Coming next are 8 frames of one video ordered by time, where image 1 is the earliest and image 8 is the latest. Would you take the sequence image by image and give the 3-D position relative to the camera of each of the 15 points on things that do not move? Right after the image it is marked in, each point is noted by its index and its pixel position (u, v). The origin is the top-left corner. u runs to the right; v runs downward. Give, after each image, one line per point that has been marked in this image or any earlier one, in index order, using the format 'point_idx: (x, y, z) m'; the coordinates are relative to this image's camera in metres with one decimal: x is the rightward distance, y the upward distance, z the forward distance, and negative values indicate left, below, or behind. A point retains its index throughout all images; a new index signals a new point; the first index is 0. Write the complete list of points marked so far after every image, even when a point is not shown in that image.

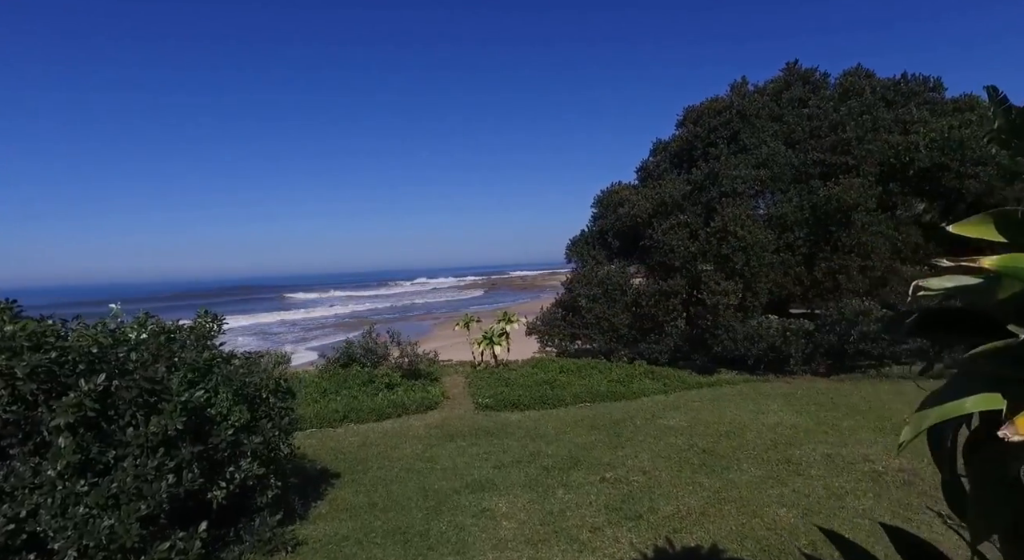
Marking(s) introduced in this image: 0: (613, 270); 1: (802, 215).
0: (+3.4, +0.3, +17.3) m
1: (+7.3, +1.6, +13.4) m
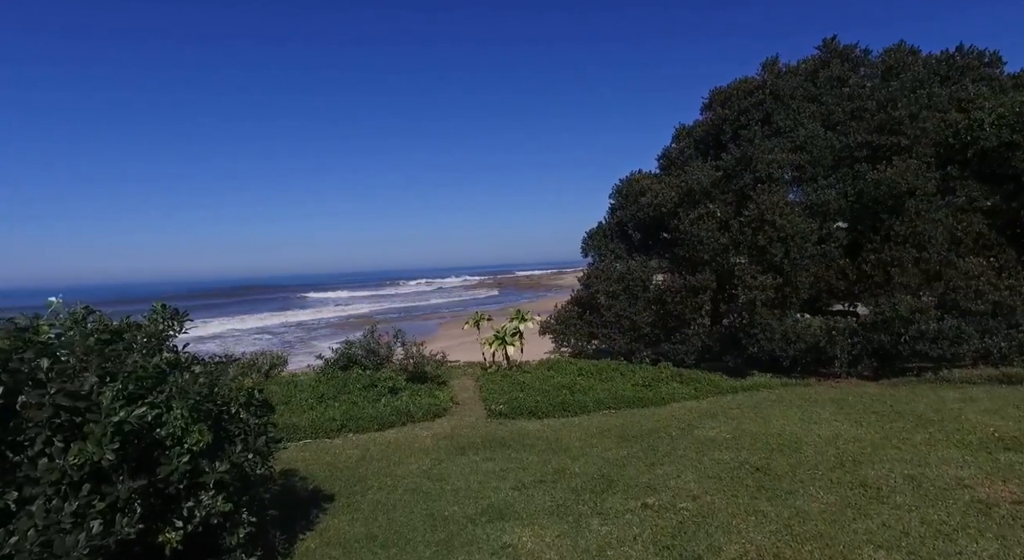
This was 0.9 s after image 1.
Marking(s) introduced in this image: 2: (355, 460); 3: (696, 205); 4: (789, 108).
0: (+3.8, +0.4, +16.1) m
1: (+7.7, +1.7, +12.1) m
2: (-2.6, -2.9, +8.7) m
3: (+5.0, +2.0, +14.4) m
4: (+7.3, +4.6, +14.0) m
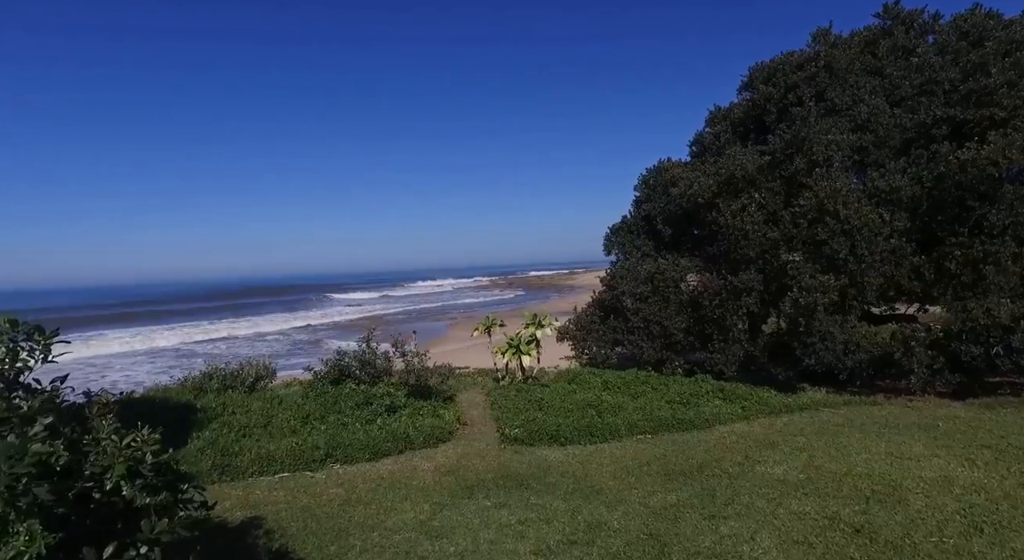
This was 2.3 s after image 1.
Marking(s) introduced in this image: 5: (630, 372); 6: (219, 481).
0: (+4.2, +0.4, +14.3) m
1: (+8.0, +1.7, +10.3) m
2: (-2.3, -3.0, +7.0) m
3: (+5.4, +2.0, +12.6) m
4: (+7.7, +4.5, +12.2) m
5: (+3.1, -2.5, +14.0) m
6: (-4.2, -2.9, +7.6) m
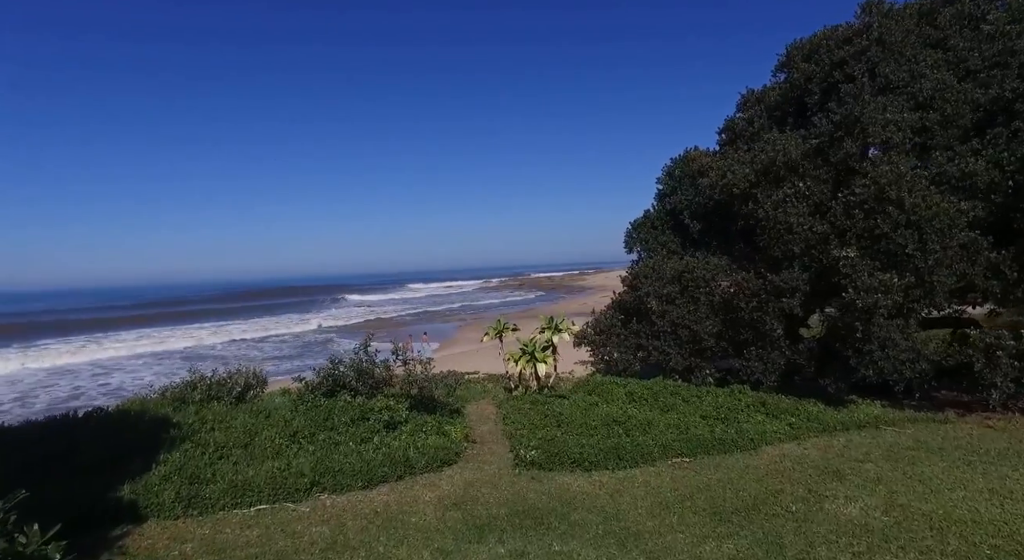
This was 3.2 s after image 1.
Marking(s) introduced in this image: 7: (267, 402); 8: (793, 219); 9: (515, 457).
0: (+4.5, +0.4, +13.0) m
1: (+8.2, +1.8, +8.9) m
2: (-2.1, -2.9, +5.8) m
3: (+5.7, +2.0, +11.3) m
4: (+8.0, +4.6, +10.8) m
5: (+3.4, -2.5, +12.7) m
6: (-4.0, -2.9, +6.5) m
7: (-5.0, -2.5, +10.6) m
8: (+5.5, +1.2, +10.4) m
9: (+0.1, -2.8, +8.5) m
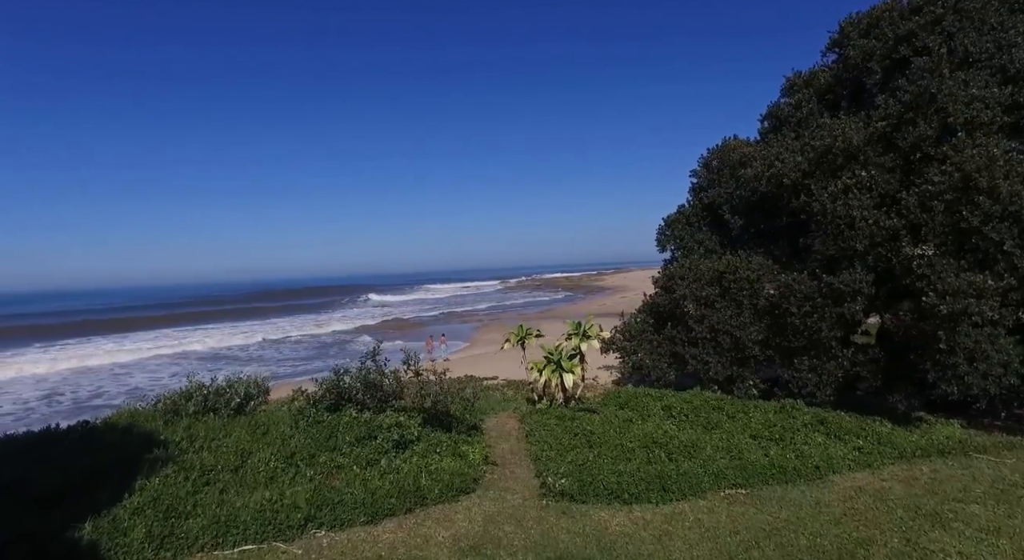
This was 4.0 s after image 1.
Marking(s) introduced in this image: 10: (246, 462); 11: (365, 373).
0: (+5.0, +0.4, +11.8) m
1: (+8.6, +1.7, +7.5) m
2: (-1.8, -3.0, +4.8) m
3: (+6.1, +2.0, +10.0) m
4: (+8.4, +4.5, +9.4) m
5: (+3.9, -2.5, +11.5) m
6: (-3.7, -2.9, +5.5) m
7: (-4.5, -2.5, +9.7) m
8: (+5.9, +1.2, +9.1) m
9: (+0.4, -2.9, +7.4) m
10: (-3.8, -2.6, +7.5) m
11: (-2.6, -1.6, +9.5) m
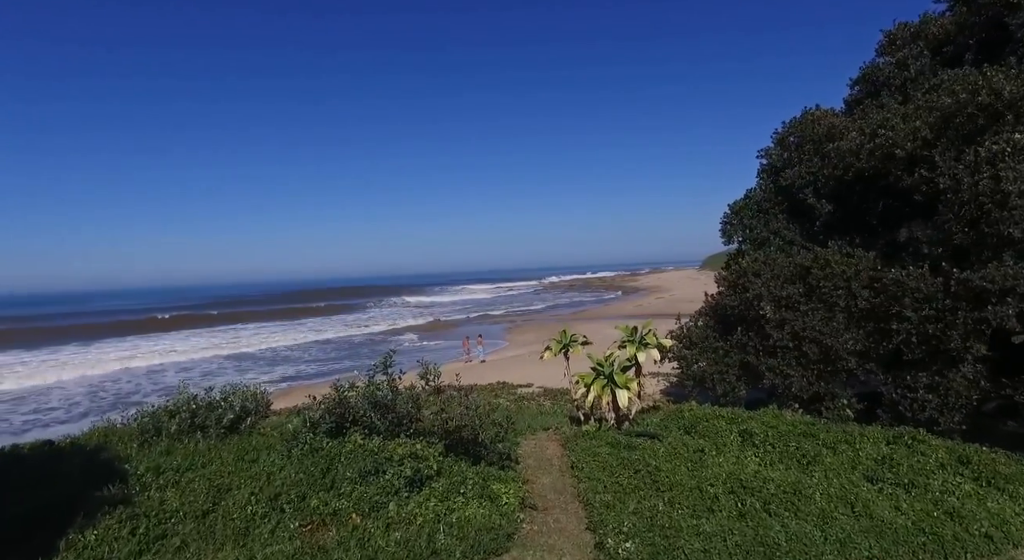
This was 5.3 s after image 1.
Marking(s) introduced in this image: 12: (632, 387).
0: (+5.7, +0.5, +9.6) m
1: (+9.1, +1.8, +5.2) m
2: (-1.5, -2.9, +3.1) m
3: (+6.8, +2.1, +7.8) m
4: (+9.0, +4.6, +7.1) m
5: (+4.6, -2.4, +9.4) m
6: (-3.3, -2.8, +3.9) m
7: (-3.9, -2.4, +8.1) m
8: (+6.5, +1.2, +6.9) m
9: (+0.9, -2.8, +5.5) m
10: (-3.3, -2.5, +5.9) m
11: (-2.0, -1.6, +7.8) m
12: (+2.0, -1.7, +9.0) m
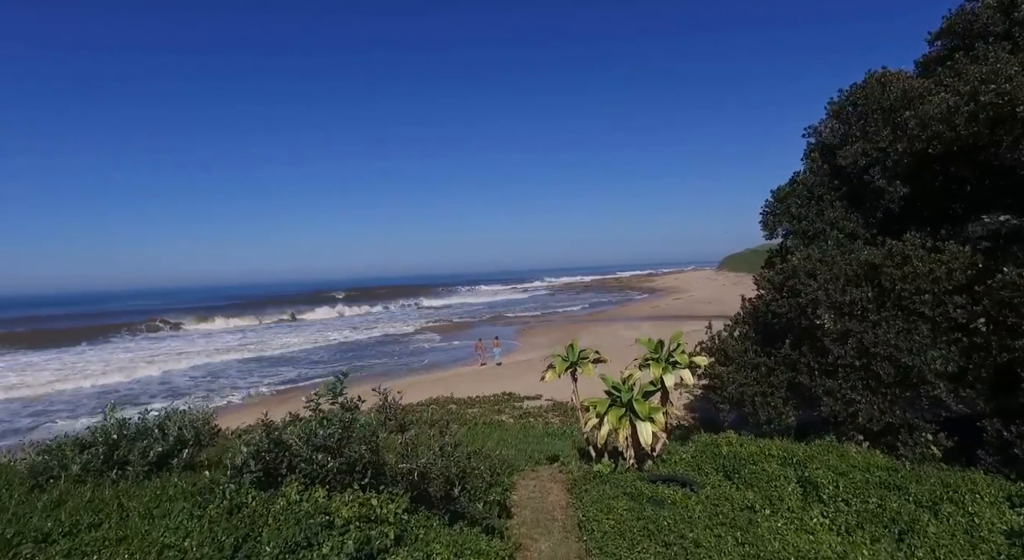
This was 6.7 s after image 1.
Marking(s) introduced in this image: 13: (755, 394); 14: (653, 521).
0: (+5.7, +0.5, +7.6) m
1: (+8.9, +1.8, +3.0) m
2: (-1.8, -2.9, +1.3) m
3: (+6.6, +2.1, +5.7) m
4: (+8.9, +4.6, +5.0) m
5: (+4.6, -2.5, +7.5) m
6: (-3.6, -2.8, +2.1) m
7: (-4.0, -2.4, +6.4) m
8: (+6.4, +1.2, +4.9) m
9: (+0.7, -2.8, +3.6) m
10: (-3.5, -2.5, +4.2) m
11: (-2.1, -1.6, +6.0) m
12: (+1.9, -1.7, +7.1) m
13: (+4.1, -1.9, +9.0) m
14: (+1.6, -2.6, +5.8) m
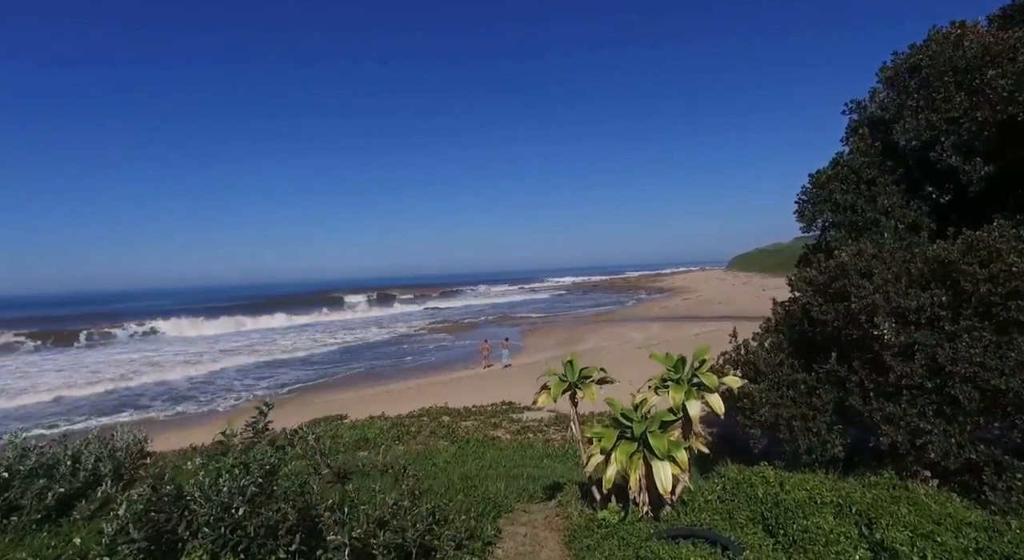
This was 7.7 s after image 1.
0: (+5.5, +0.4, +6.0) m
1: (+8.6, +1.8, +1.4) m
2: (-2.0, -2.9, -0.2) m
3: (+6.4, +2.1, +4.2) m
4: (+8.6, +4.6, +3.4) m
5: (+4.4, -2.5, +5.9) m
6: (-3.8, -2.9, +0.7) m
7: (-4.2, -2.4, +5.0) m
8: (+6.1, +1.2, +3.3) m
9: (+0.5, -2.8, +2.2) m
10: (-3.7, -2.5, +2.7) m
11: (-2.3, -1.6, +4.6) m
12: (+1.7, -1.7, +5.6) m
13: (+4.0, -1.9, +7.4) m
14: (+1.4, -2.6, +4.3) m
